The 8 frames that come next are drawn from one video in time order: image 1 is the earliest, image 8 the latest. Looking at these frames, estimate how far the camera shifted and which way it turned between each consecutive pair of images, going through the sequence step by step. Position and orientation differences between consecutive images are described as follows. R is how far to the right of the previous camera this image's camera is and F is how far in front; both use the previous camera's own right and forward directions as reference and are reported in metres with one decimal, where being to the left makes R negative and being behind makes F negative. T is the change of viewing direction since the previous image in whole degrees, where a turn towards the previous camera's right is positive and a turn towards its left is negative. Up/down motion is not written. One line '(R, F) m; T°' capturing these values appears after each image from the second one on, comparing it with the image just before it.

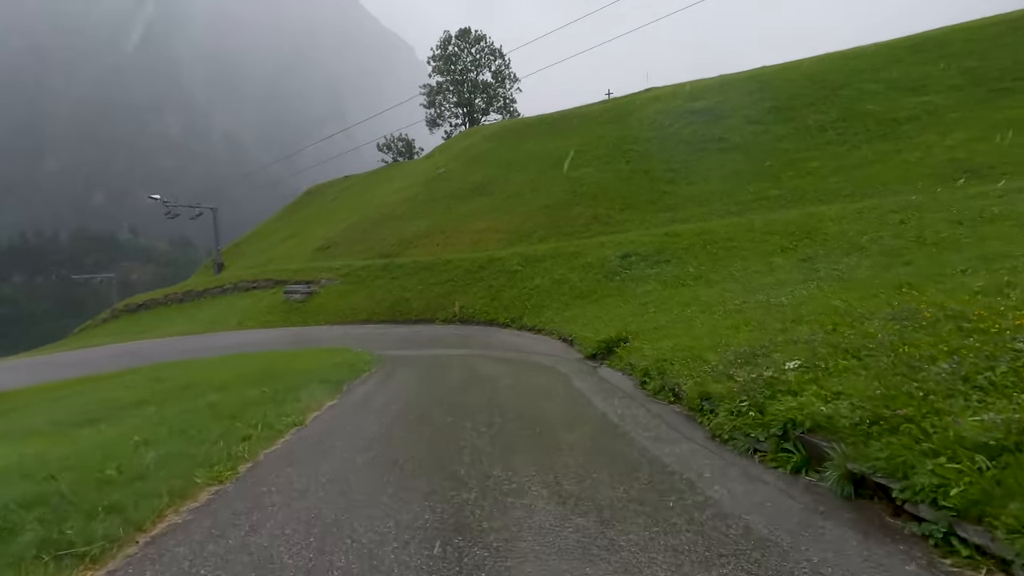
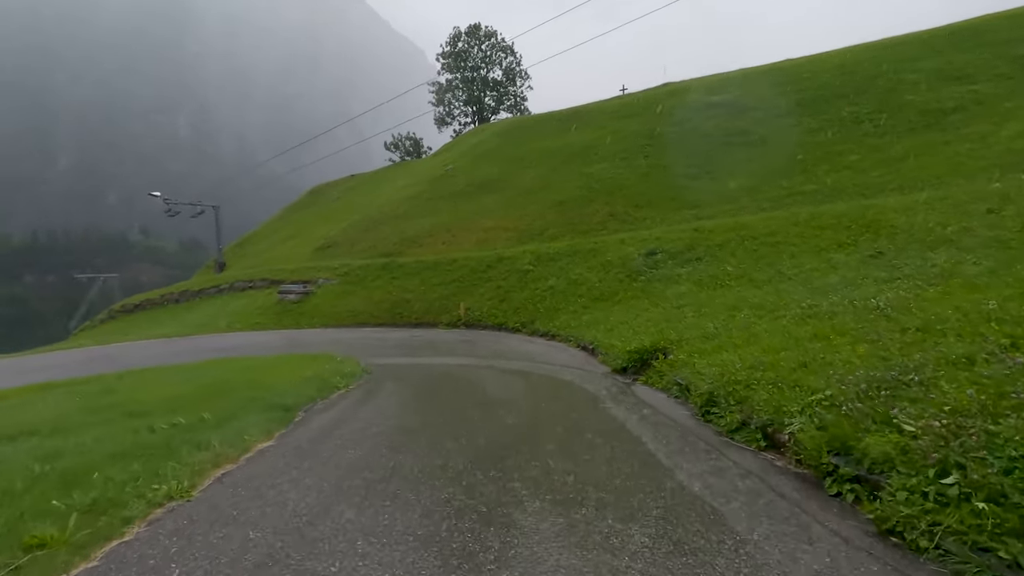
(-0.1, +2.7) m; -1°
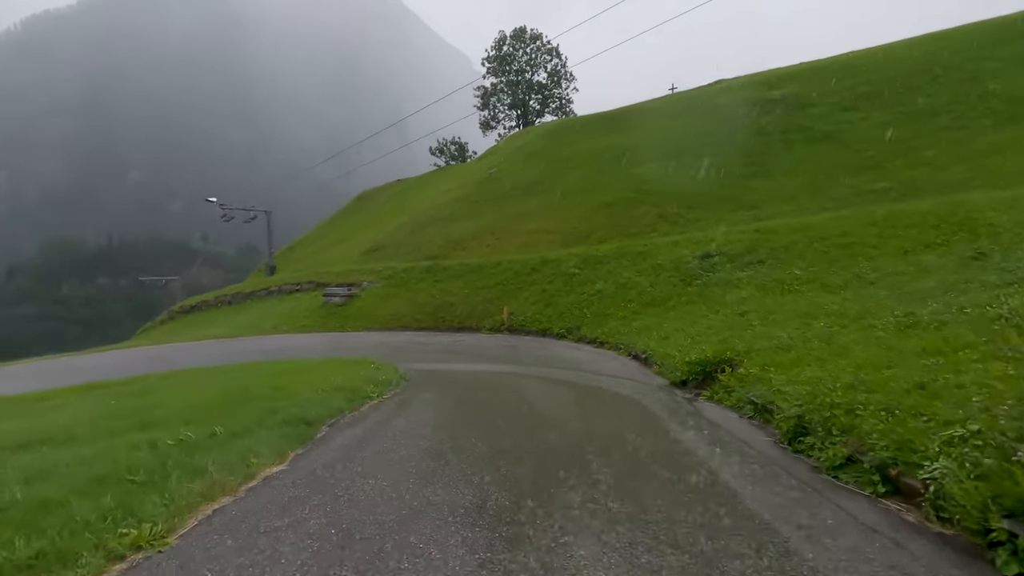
(-0.1, +1.0) m; -5°
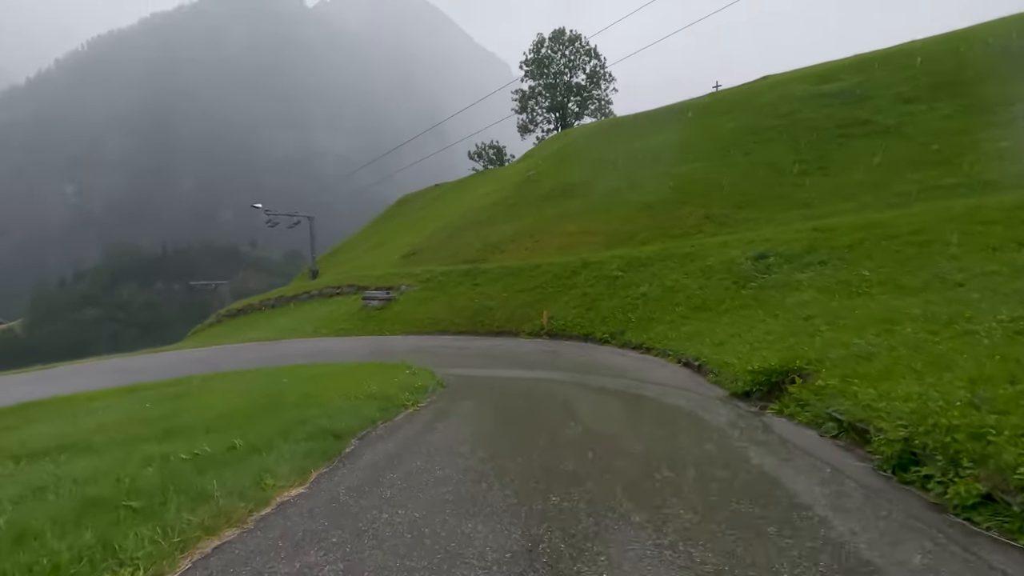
(-0.1, +0.8) m; -4°
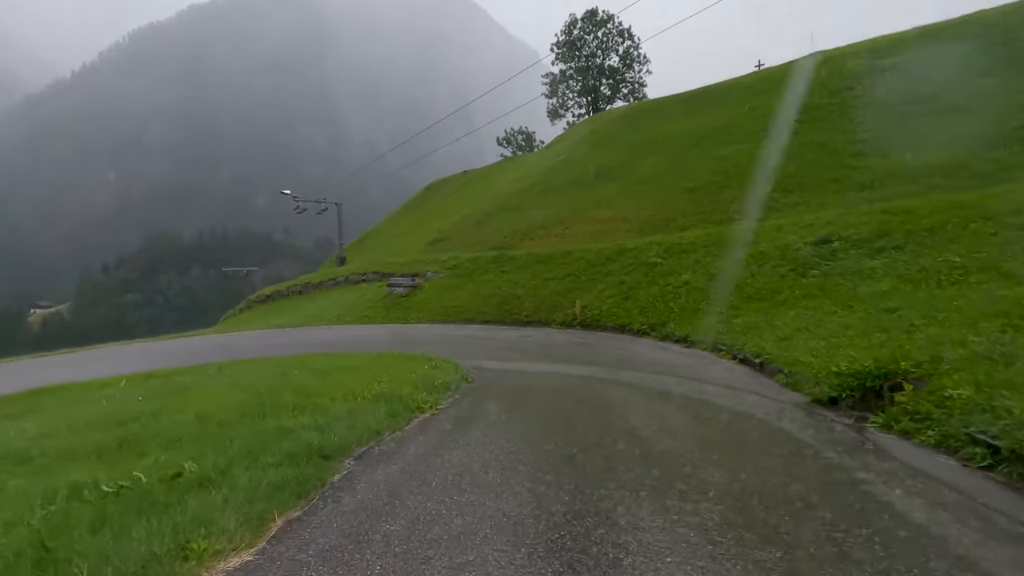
(-0.2, +1.6) m; -3°
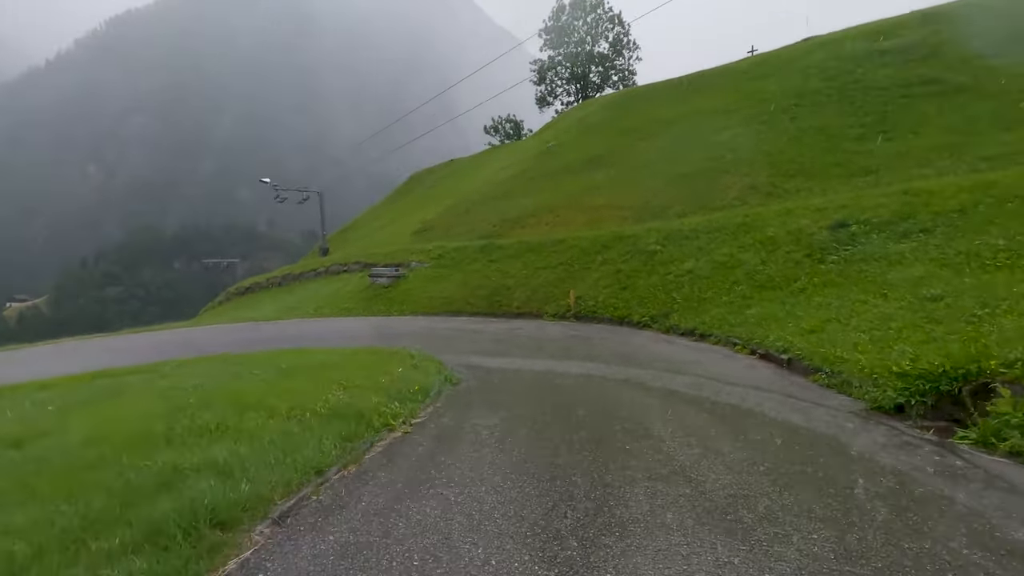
(-0.1, +1.7) m; +1°
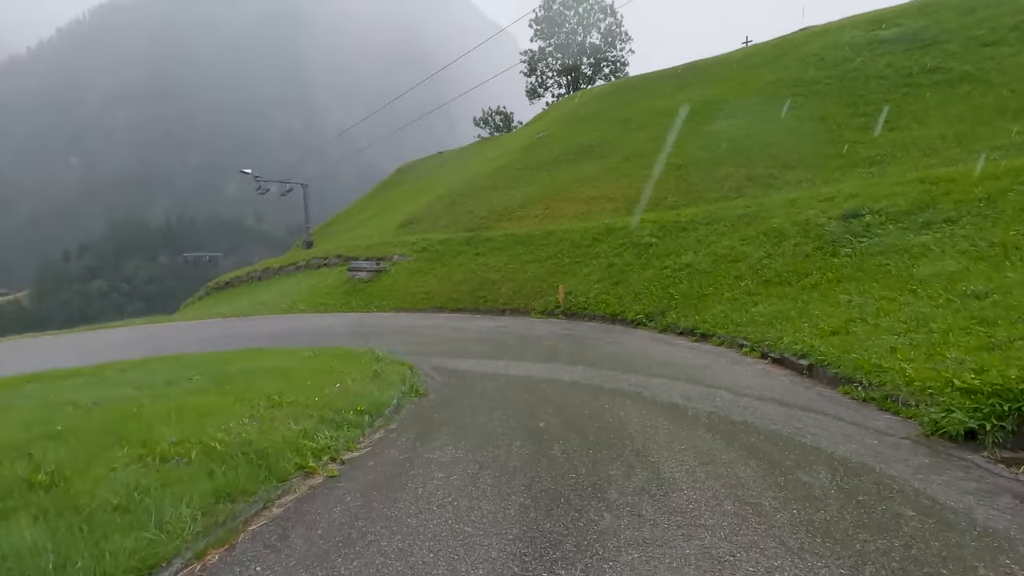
(+0.2, +1.5) m; +1°
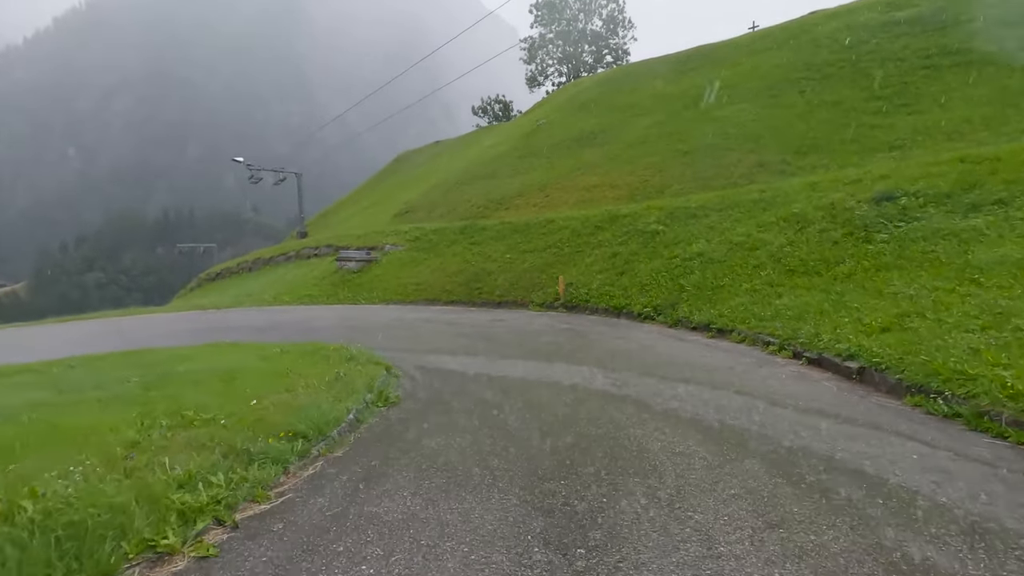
(+0.1, +1.5) m; 0°
